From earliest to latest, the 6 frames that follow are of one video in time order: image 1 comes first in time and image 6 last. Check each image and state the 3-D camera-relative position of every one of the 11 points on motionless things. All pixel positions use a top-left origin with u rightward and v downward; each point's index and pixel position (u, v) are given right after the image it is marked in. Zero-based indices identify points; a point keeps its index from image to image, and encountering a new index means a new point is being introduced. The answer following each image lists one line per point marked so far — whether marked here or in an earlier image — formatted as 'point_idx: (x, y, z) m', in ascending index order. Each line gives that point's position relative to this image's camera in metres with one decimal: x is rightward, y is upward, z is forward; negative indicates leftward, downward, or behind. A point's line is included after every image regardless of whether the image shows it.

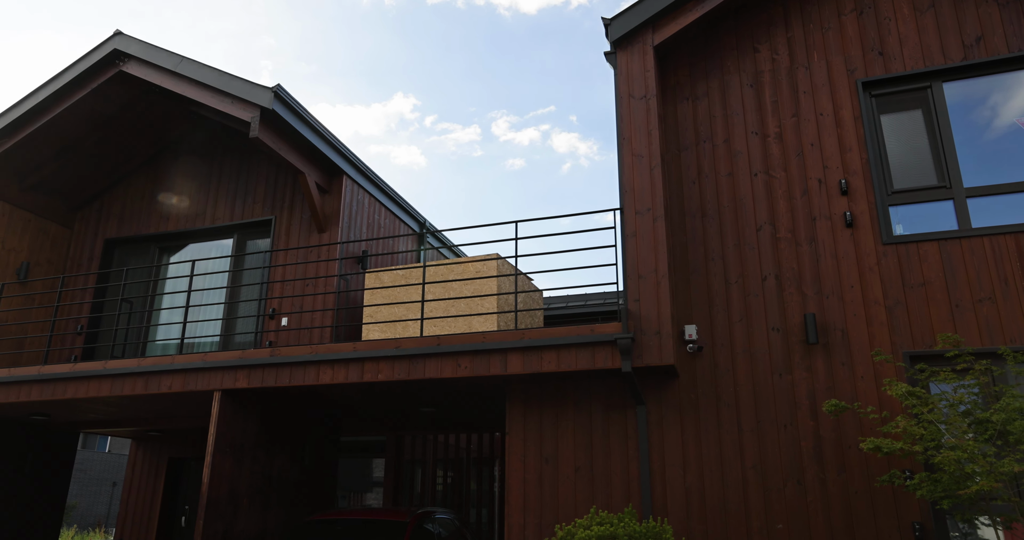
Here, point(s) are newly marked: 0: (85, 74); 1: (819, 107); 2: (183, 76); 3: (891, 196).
0: (-5.8, +2.6, +9.6) m
1: (+2.9, +1.5, +6.6) m
2: (-4.2, +2.5, +9.0) m
3: (+3.3, +0.7, +6.2) m
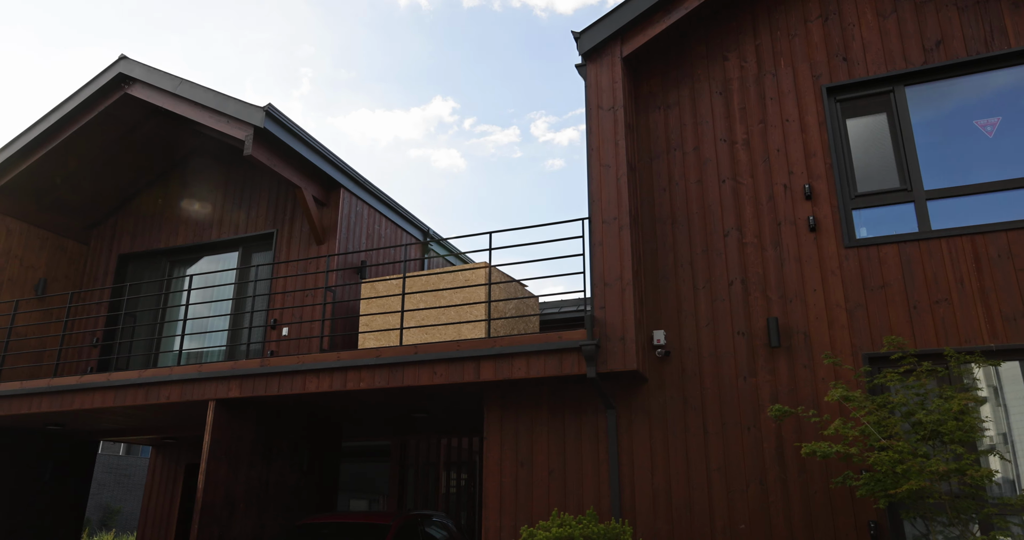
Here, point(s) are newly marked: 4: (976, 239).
0: (-5.9, +2.4, +10.1) m
1: (+2.6, +1.5, +6.7) m
2: (-4.4, +2.3, +9.4) m
3: (+3.0, +0.6, +6.3) m
4: (+3.8, +0.3, +5.8) m
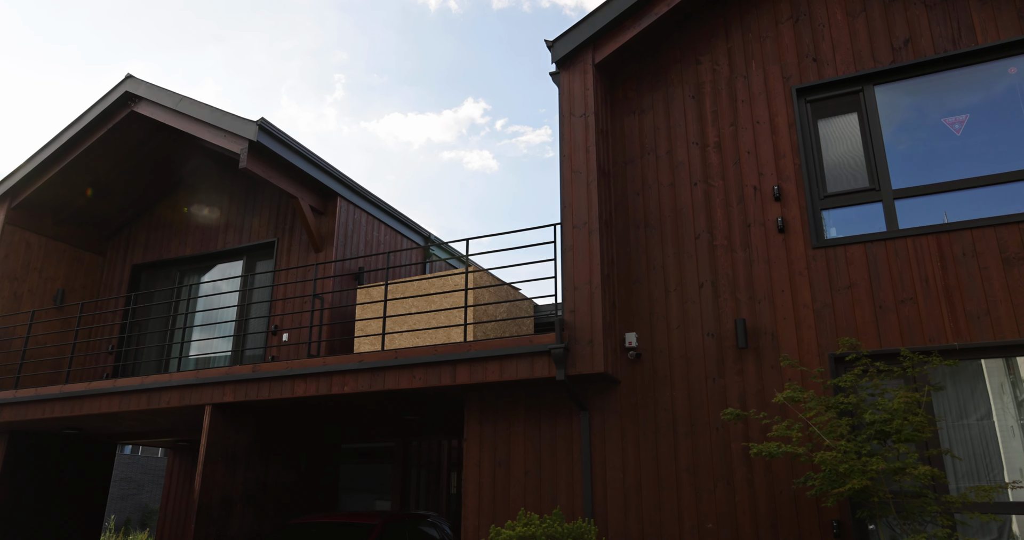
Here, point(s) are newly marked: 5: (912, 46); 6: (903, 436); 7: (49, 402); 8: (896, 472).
0: (-6.0, +2.3, +10.5) m
1: (+2.3, +1.5, +6.8) m
2: (-4.5, +2.1, +9.7) m
3: (+2.8, +0.6, +6.3) m
4: (+3.5, +0.3, +5.8) m
5: (+3.5, +2.0, +6.3) m
6: (+2.5, -1.1, +4.6) m
7: (-5.9, -1.7, +9.2) m
8: (+2.4, -1.3, +4.5) m
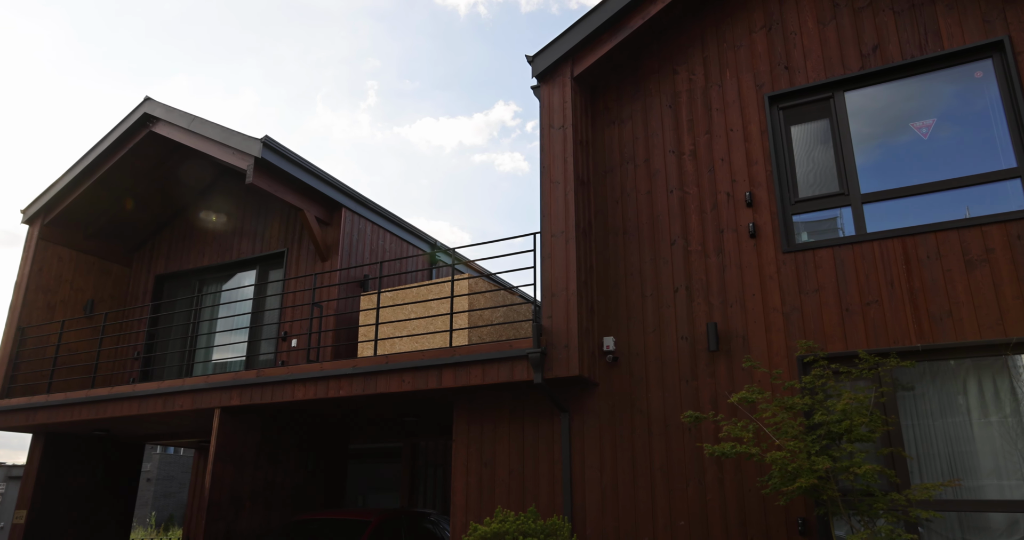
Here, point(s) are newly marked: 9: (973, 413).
0: (-6.1, +2.1, +11.1) m
1: (+2.1, +1.4, +6.9) m
2: (-4.6, +2.0, +10.2) m
3: (+2.6, +0.6, +6.5) m
4: (+3.3, +0.2, +5.9) m
5: (+3.3, +2.0, +6.4) m
6: (+2.3, -1.1, +4.7) m
7: (-6.0, -1.9, +9.8) m
8: (+2.2, -1.3, +4.6) m
9: (+3.5, -1.1, +5.4) m
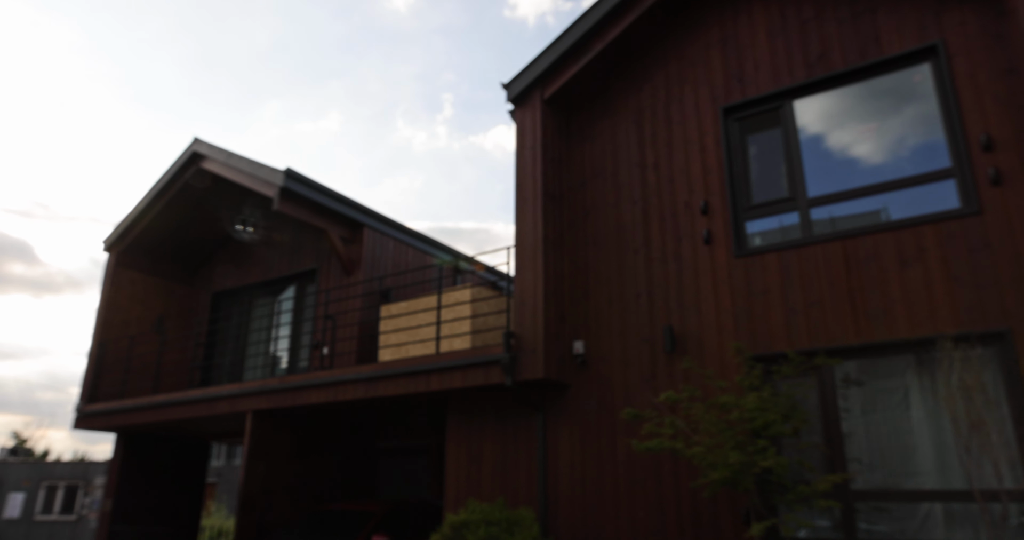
0: (-5.9, +1.7, +12.4) m
1: (+1.8, +1.4, +7.3) m
2: (-4.5, +1.7, +11.3) m
3: (+2.2, +0.6, +6.8) m
4: (+2.9, +0.2, +6.1) m
5: (+2.9, +2.0, +6.6) m
6: (+1.8, -1.1, +5.1) m
7: (-5.8, -2.2, +11.0) m
8: (+1.7, -1.4, +5.0) m
9: (+3.1, -1.1, +5.6) m
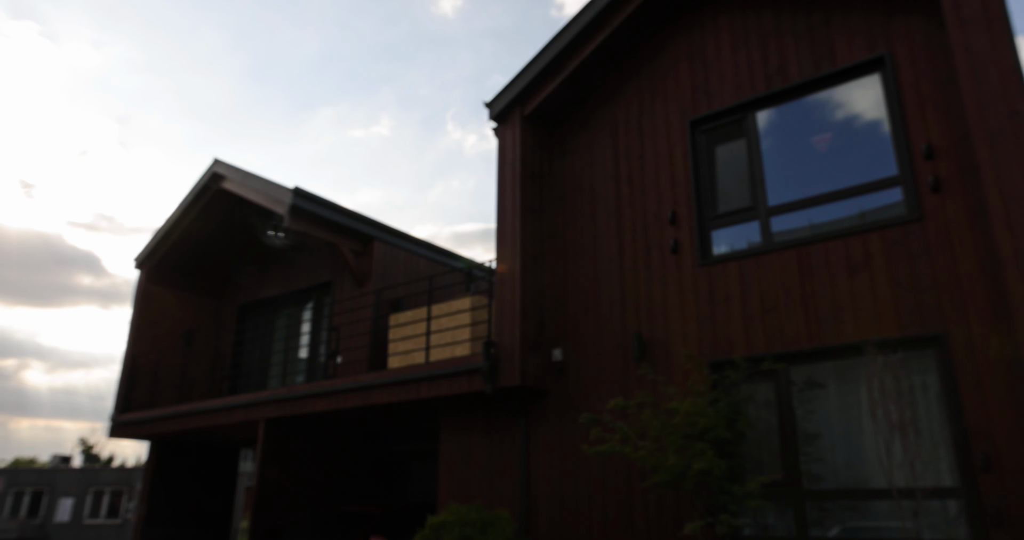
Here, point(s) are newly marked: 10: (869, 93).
0: (-5.8, +1.5, +13.1) m
1: (+1.6, +1.3, +7.6) m
2: (-4.5, +1.5, +12.0) m
3: (+2.0, +0.5, +7.0) m
4: (+2.6, +0.2, +6.3) m
5: (+2.6, +1.9, +6.9) m
6: (+1.5, -1.2, +5.3) m
7: (-5.7, -2.5, +11.7) m
8: (+1.4, -1.5, +5.3) m
9: (+2.8, -1.1, +5.8) m
10: (+3.2, +1.6, +6.3) m
